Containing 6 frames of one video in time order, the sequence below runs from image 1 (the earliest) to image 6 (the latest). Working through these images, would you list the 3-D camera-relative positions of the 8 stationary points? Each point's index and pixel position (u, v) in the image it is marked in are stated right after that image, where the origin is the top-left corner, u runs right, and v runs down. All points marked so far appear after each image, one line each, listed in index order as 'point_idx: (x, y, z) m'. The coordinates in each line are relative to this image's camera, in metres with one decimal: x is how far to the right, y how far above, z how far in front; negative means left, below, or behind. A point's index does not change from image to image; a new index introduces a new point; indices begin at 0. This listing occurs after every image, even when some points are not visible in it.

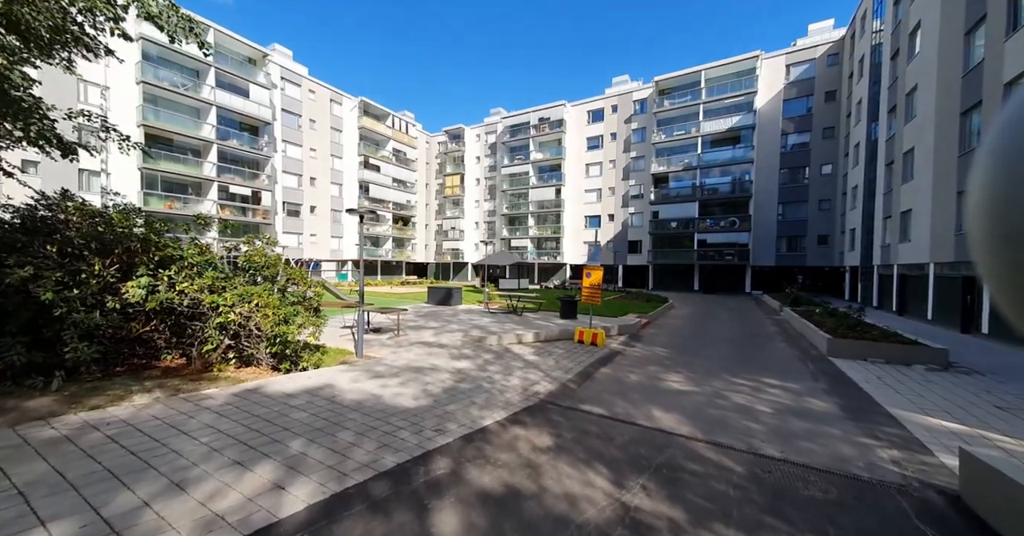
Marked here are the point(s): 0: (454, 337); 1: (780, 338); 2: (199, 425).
0: (-1.6, -1.9, +10.7) m
1: (+9.1, -2.4, +12.9) m
2: (-3.6, -1.8, +4.4) m
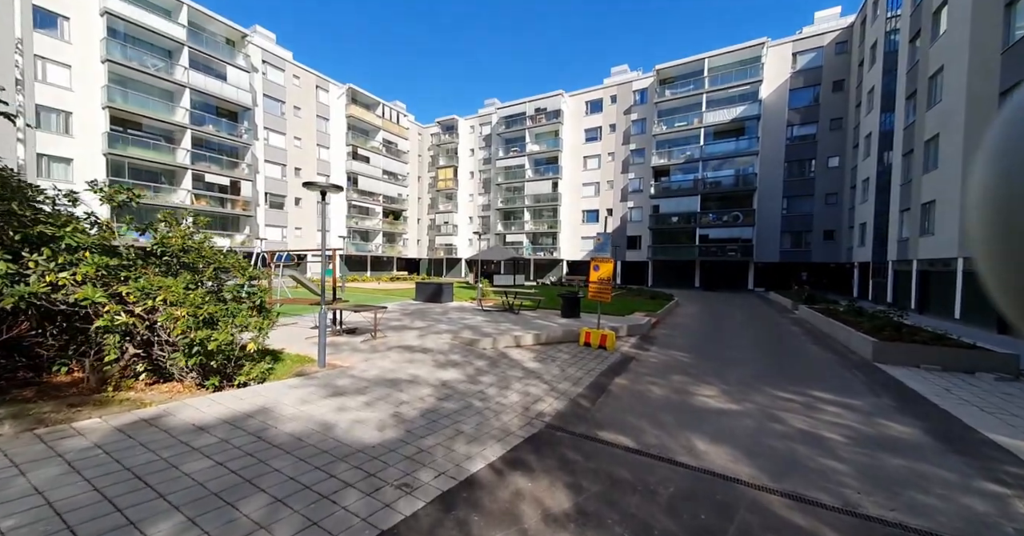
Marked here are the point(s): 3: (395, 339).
0: (-1.7, -1.7, +9.2) m
1: (+8.9, -2.2, +11.5) m
2: (-3.6, -1.6, +2.8) m
3: (-2.8, -1.7, +9.0) m
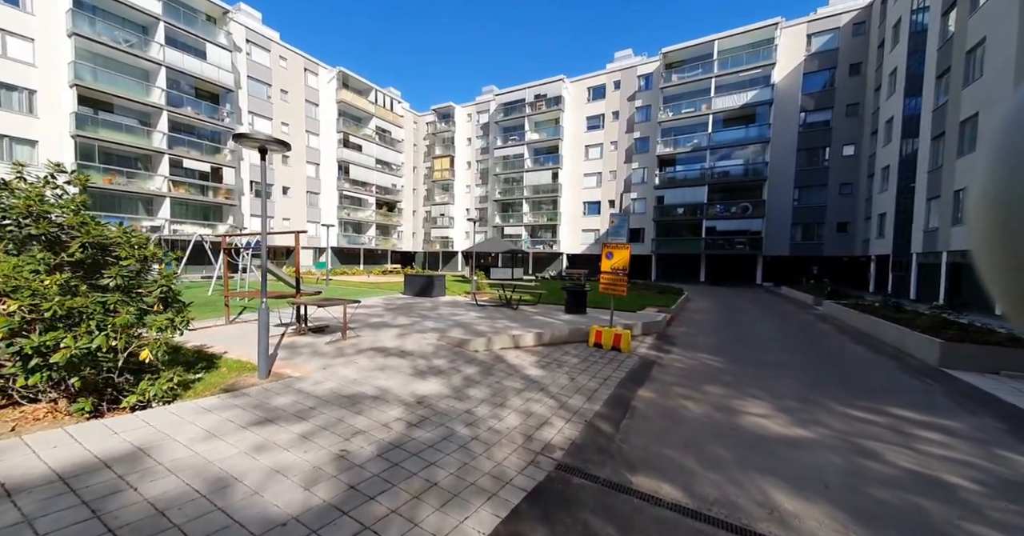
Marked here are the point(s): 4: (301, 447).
0: (-1.8, -1.5, +7.7) m
1: (+8.9, -1.9, +10.0) m
2: (-3.6, -1.4, +1.3) m
3: (-2.8, -1.4, +7.5) m
4: (-1.9, -1.6, +3.5) m
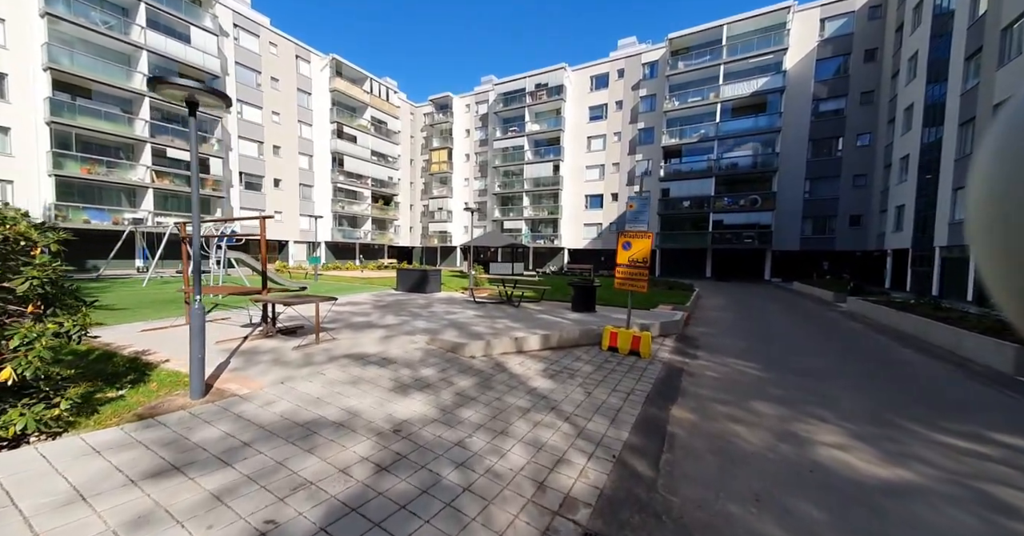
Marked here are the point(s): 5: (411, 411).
0: (-1.7, -1.3, +6.6) m
1: (+8.9, -1.8, +8.9) m
2: (-3.5, -1.3, +0.2) m
3: (-2.8, -1.3, +6.4) m
4: (-1.9, -1.5, +2.3) m
5: (-1.1, -1.6, +4.1) m
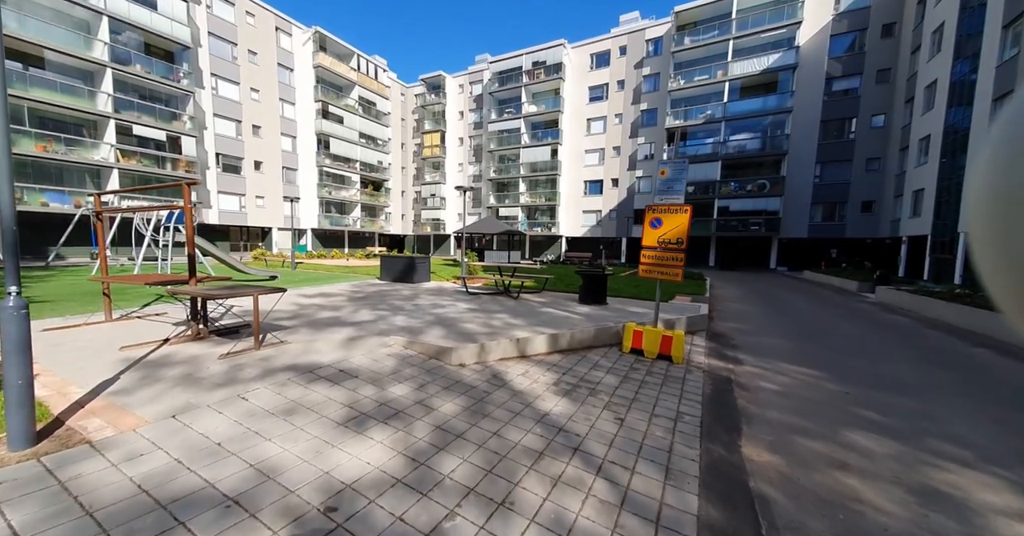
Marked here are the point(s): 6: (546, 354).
0: (-1.7, -1.1, +5.1) m
1: (+8.9, -1.4, +7.6) m
2: (-3.4, -1.3, -1.3) m
3: (-2.8, -1.0, +4.9) m
4: (-1.8, -1.4, +0.9) m
5: (-1.0, -1.4, +2.7) m
6: (+0.5, -1.2, +5.5) m
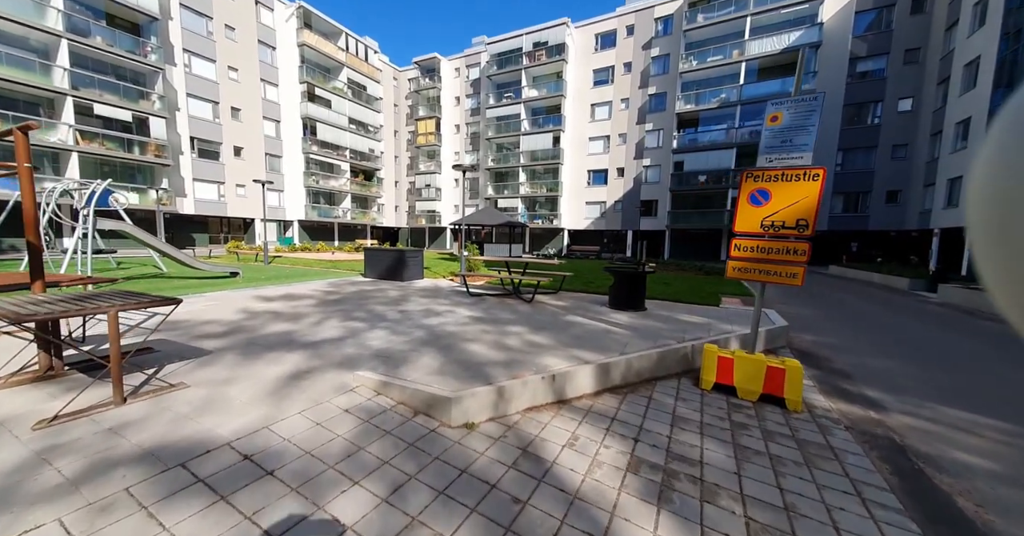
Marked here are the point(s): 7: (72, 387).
0: (-1.4, -1.1, +3.2) m
1: (+9.2, -1.4, +5.8) m
2: (-3.1, -1.4, -3.3) m
3: (-2.5, -1.0, +2.9) m
4: (-1.4, -1.4, -1.1) m
5: (-0.7, -1.4, +0.7) m
6: (+0.8, -1.2, +3.6) m
7: (-3.6, -0.9, +3.1) m
